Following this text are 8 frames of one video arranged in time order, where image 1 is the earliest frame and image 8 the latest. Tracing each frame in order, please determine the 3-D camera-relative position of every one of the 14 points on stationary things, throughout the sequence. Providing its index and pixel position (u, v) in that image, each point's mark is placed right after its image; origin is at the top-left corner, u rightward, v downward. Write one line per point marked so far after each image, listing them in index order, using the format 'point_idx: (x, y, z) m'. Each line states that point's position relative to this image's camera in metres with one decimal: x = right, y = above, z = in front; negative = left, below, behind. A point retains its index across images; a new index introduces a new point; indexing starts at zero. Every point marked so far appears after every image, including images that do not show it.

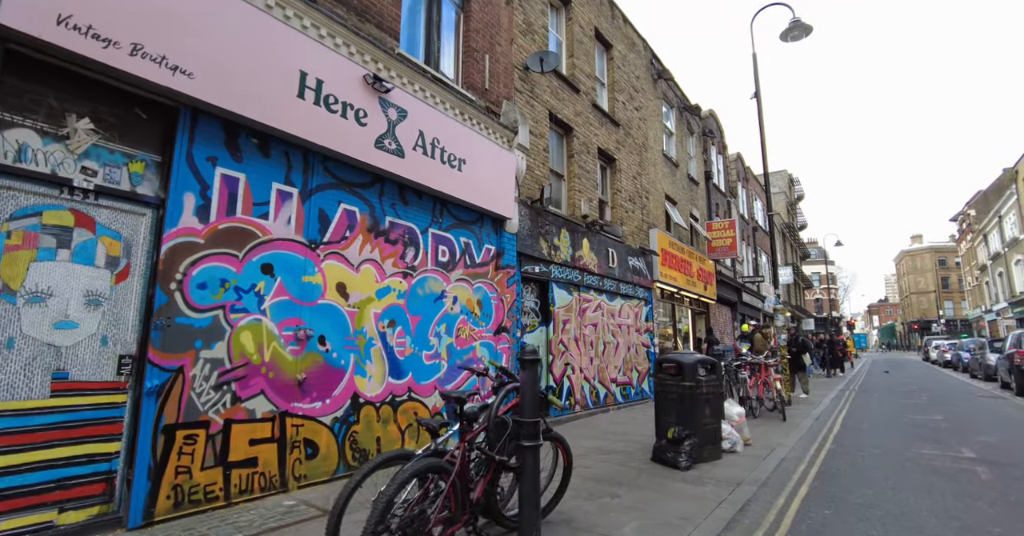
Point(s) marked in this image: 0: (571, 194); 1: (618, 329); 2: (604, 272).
0: (+1.2, +1.5, +9.8) m
1: (+2.3, -1.4, +10.8) m
2: (+1.9, -0.1, +10.4) m
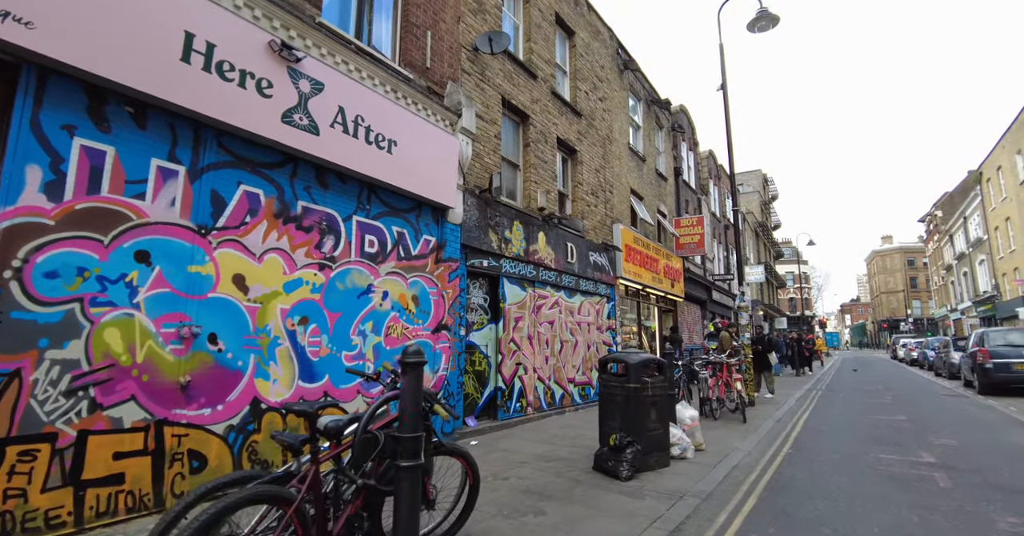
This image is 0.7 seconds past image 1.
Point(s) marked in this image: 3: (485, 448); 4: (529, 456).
0: (+0.3, +1.6, +9.4) m
1: (+1.4, -1.3, +10.4) m
2: (+1.0, 0.0, +9.9) m
3: (-0.4, -2.4, +6.6) m
4: (+0.2, -2.4, +6.1) m
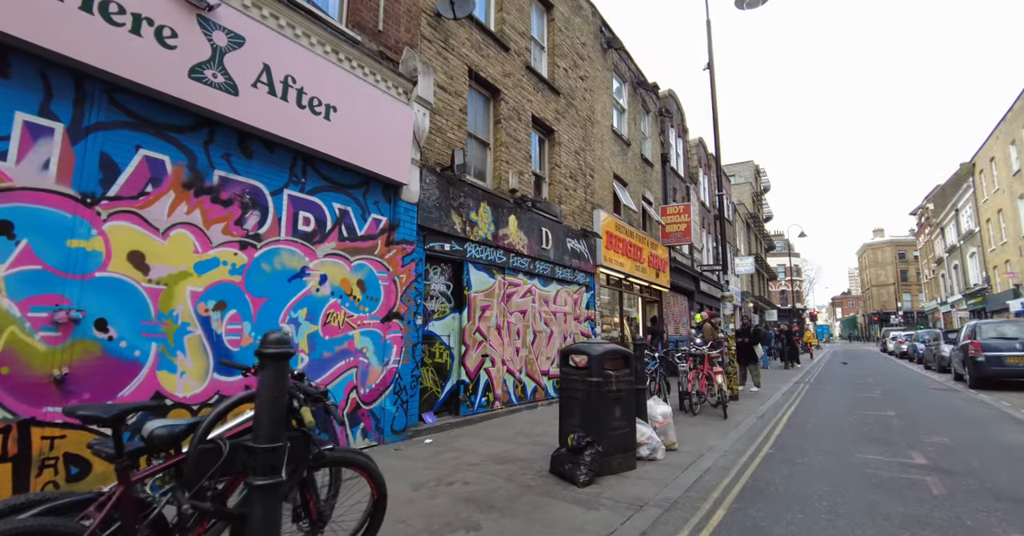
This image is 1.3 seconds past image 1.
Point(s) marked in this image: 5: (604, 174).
0: (-0.3, +1.8, +8.7) m
1: (+0.8, -1.0, +9.8) m
2: (+0.5, +0.3, +9.3) m
3: (-0.9, -2.2, +6.0) m
4: (-0.3, -2.1, +5.5) m
5: (+2.3, +2.4, +12.5) m
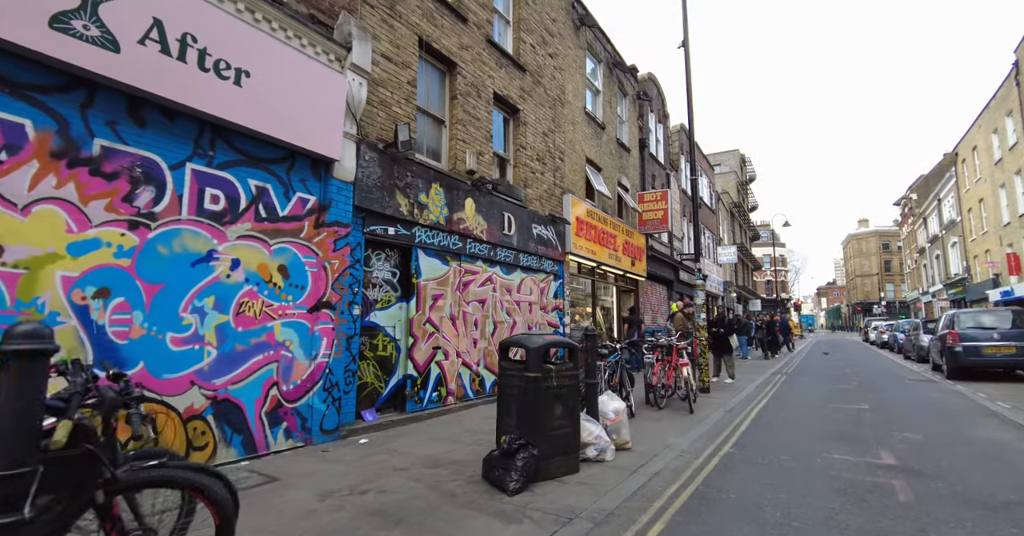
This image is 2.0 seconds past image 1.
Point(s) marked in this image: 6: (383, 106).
0: (-1.0, +2.1, +8.2) m
1: (+0.1, -0.8, +9.3) m
2: (-0.3, +0.5, +8.8) m
3: (-1.6, -2.0, +5.5) m
4: (-1.0, -2.0, +5.0) m
5: (+1.6, +2.7, +12.0) m
6: (-1.8, +2.3, +6.9) m
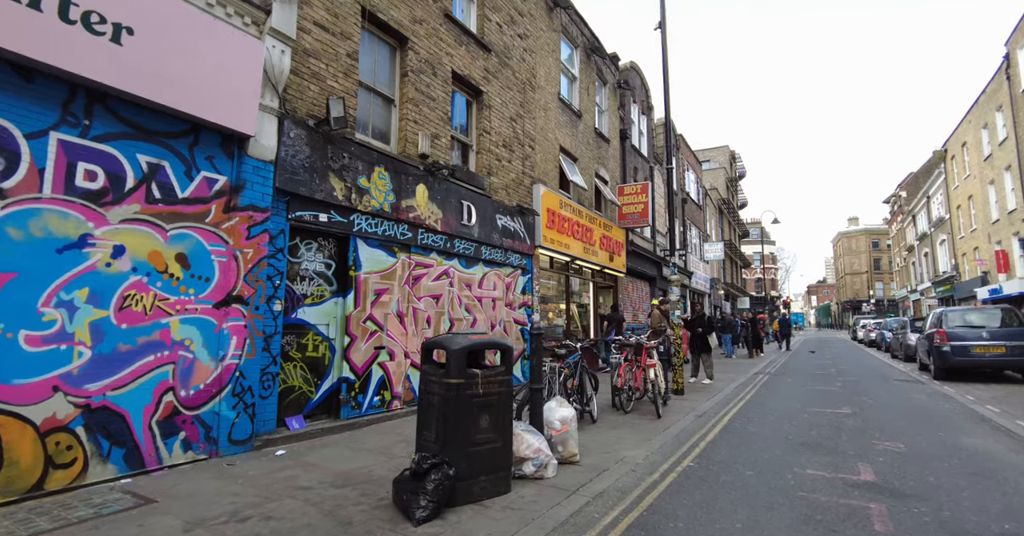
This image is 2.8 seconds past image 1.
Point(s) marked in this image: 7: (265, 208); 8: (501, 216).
0: (-1.7, +2.2, +7.5) m
1: (-0.6, -0.6, +8.7) m
2: (-1.0, +0.6, +8.1) m
3: (-2.2, -1.9, +4.8) m
4: (-1.6, -1.9, +4.4) m
5: (+0.8, +2.8, +11.3) m
6: (-2.5, +2.4, +6.2) m
7: (-2.7, +0.7, +5.4) m
8: (-0.2, +1.0, +9.4) m
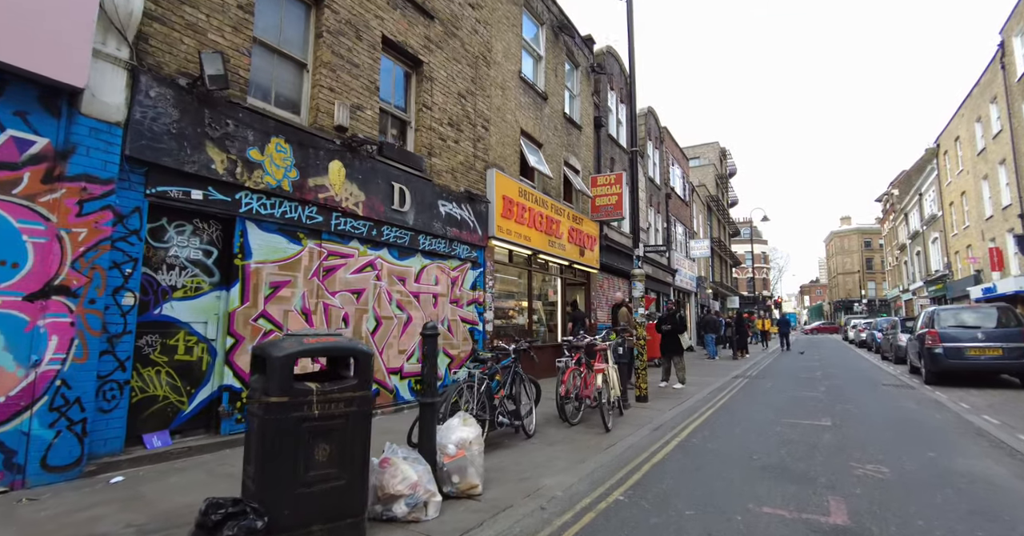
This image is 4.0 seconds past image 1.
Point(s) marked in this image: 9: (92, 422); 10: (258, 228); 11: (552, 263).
0: (-2.6, +2.3, +6.5) m
1: (-1.6, -0.5, +7.7) m
2: (-1.9, +0.8, +7.1) m
3: (-3.1, -1.8, +3.8) m
4: (-2.5, -1.7, +3.4) m
5: (-0.1, +3.0, +10.3) m
6: (-3.4, +2.5, +5.2) m
7: (-3.6, +0.8, +4.4) m
8: (-1.2, +1.1, +8.4) m
9: (-3.6, -1.3, +4.3) m
10: (-2.9, +0.5, +5.7) m
11: (+1.0, +0.1, +12.2) m
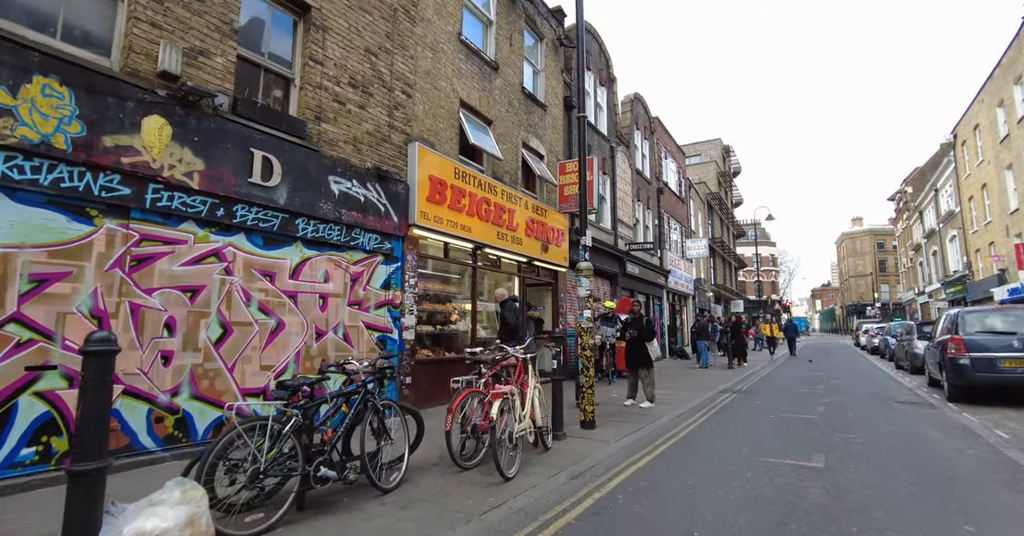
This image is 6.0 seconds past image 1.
0: (-3.8, +2.4, +4.9) m
1: (-2.8, -0.4, +6.1) m
2: (-3.1, +0.9, +5.5) m
3: (-4.4, -1.6, +2.2) m
4: (-3.8, -1.6, +1.8) m
5: (-1.3, +3.0, +8.7) m
6: (-4.7, +2.6, +3.6) m
7: (-4.9, +0.9, +2.8) m
8: (-2.4, +1.2, +6.8) m
9: (-4.9, -1.2, +2.7) m
10: (-4.2, +0.6, +4.1) m
11: (-0.1, +0.2, +10.5) m
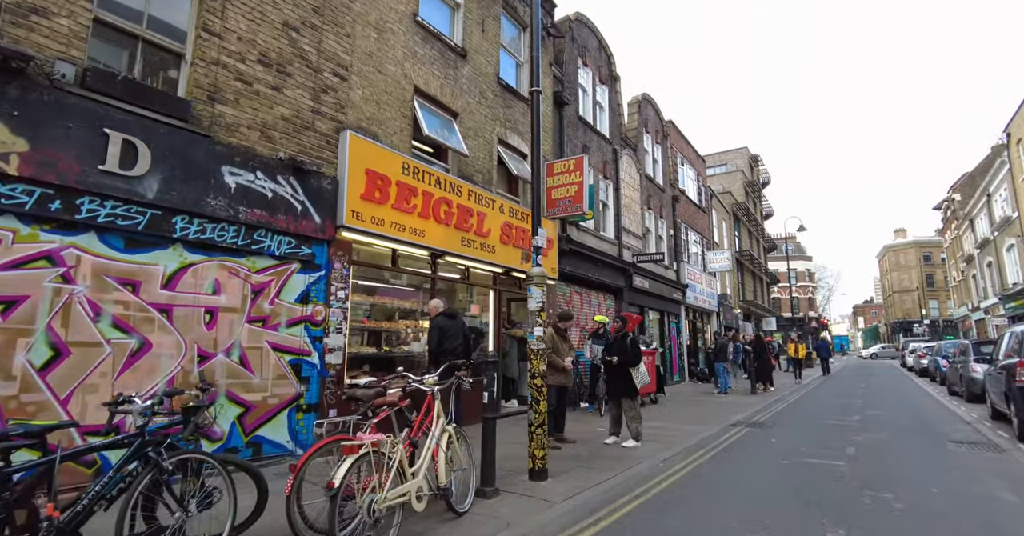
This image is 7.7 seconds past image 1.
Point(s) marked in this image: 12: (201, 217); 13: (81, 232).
0: (-4.7, +2.4, +4.0) m
1: (-3.6, -0.5, +4.9) m
2: (-4.0, +0.8, +4.5) m
3: (-5.4, -1.6, +1.1) m
4: (-4.9, -1.5, +0.7) m
5: (-2.0, +2.9, +7.6) m
6: (-5.6, +2.6, +2.7) m
7: (-5.9, +1.0, +1.9) m
8: (-3.1, +1.1, +5.7) m
9: (-5.9, -1.2, +1.6) m
10: (-5.1, +0.6, +3.0) m
11: (-0.6, 0.0, +9.3) m
12: (-3.3, +0.6, +5.4) m
13: (-4.0, +0.3, +4.5) m
